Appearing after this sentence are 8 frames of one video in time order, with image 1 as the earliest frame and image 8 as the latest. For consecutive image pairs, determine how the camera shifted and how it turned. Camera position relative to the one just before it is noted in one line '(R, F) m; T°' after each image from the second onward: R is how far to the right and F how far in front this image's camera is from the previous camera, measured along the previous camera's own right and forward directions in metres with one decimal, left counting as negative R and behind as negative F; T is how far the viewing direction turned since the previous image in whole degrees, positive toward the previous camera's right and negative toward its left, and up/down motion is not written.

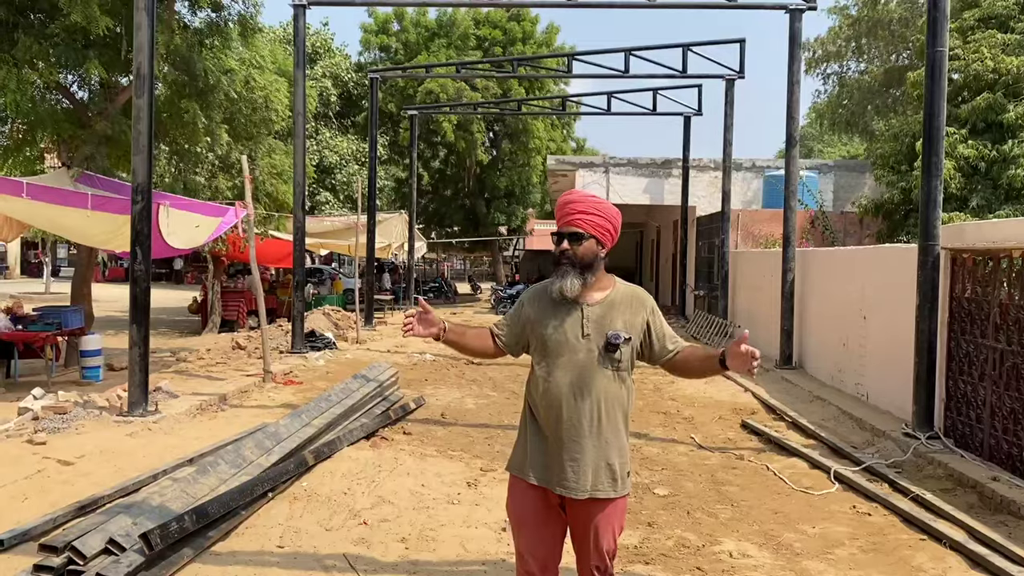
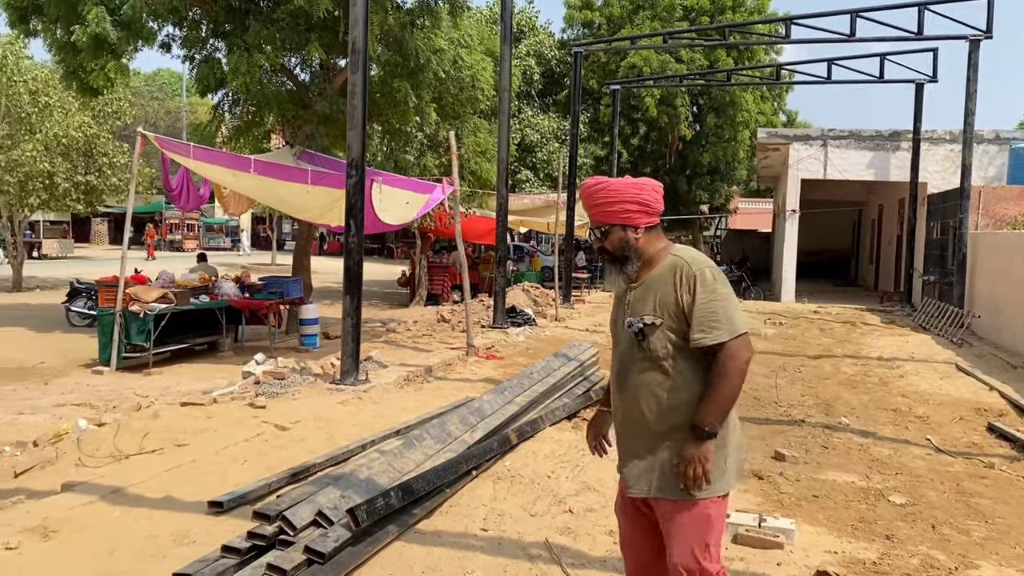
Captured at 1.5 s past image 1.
(-0.2, +0.4) m; -13°
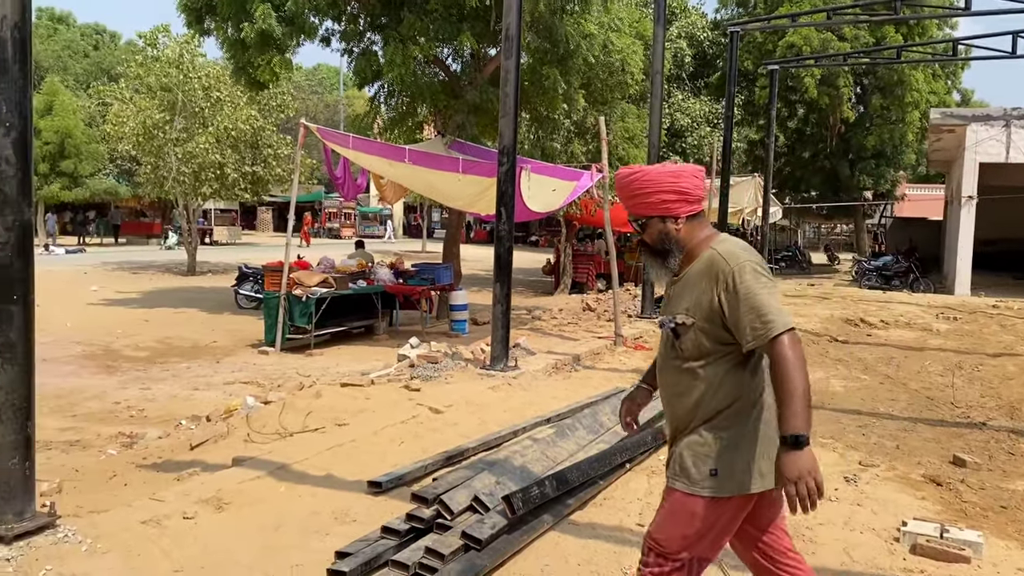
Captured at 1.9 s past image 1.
(-0.1, +0.1) m; -9°
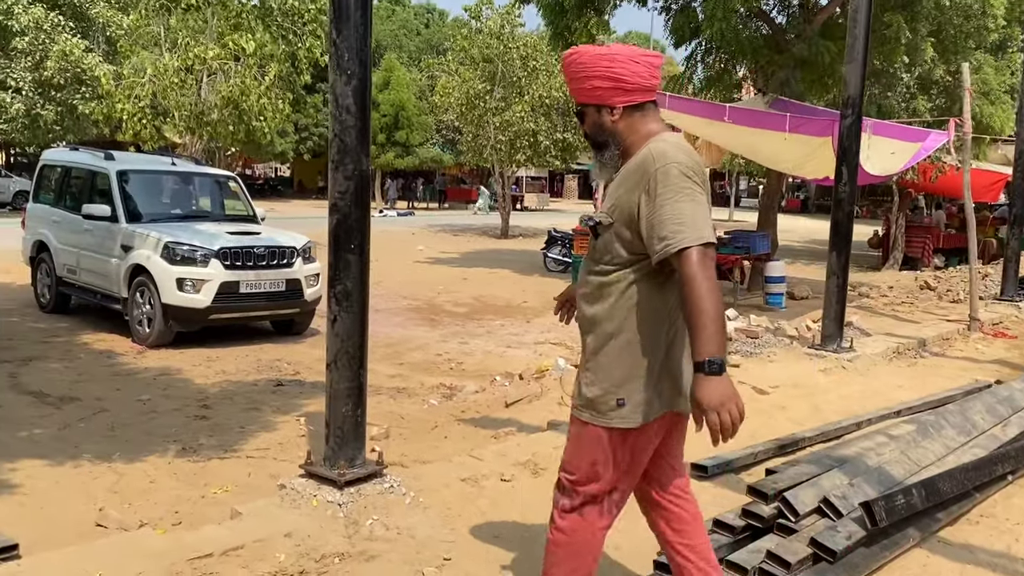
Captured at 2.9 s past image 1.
(-0.2, +0.4) m; -19°
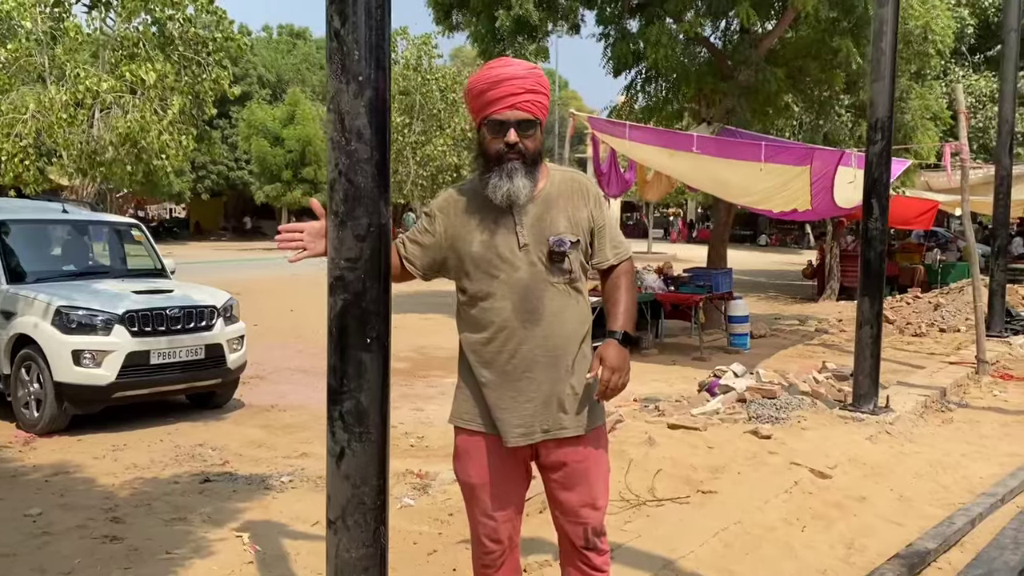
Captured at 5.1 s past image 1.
(-0.5, +1.2) m; +6°
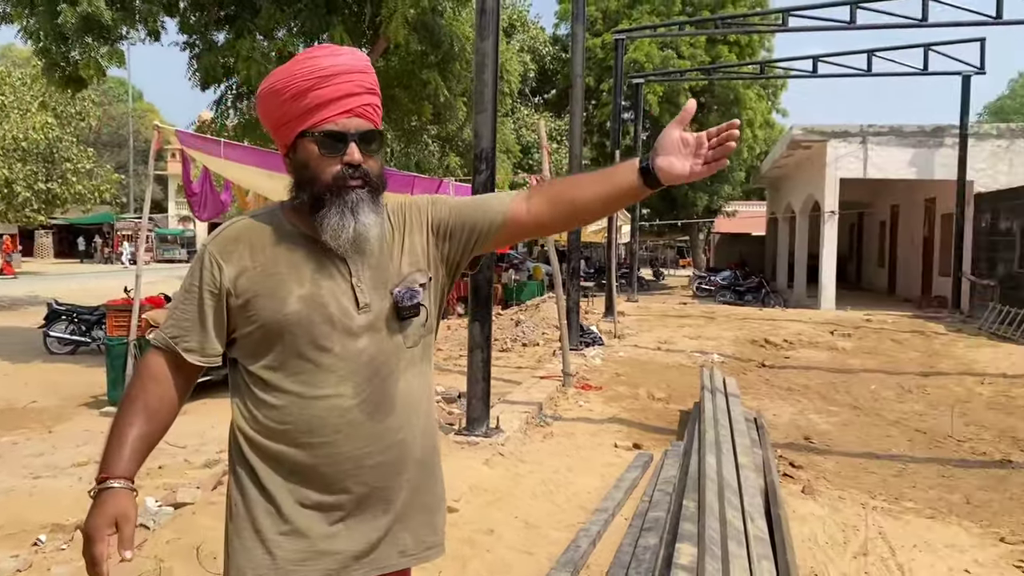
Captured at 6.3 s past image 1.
(-0.1, +0.4) m; +26°
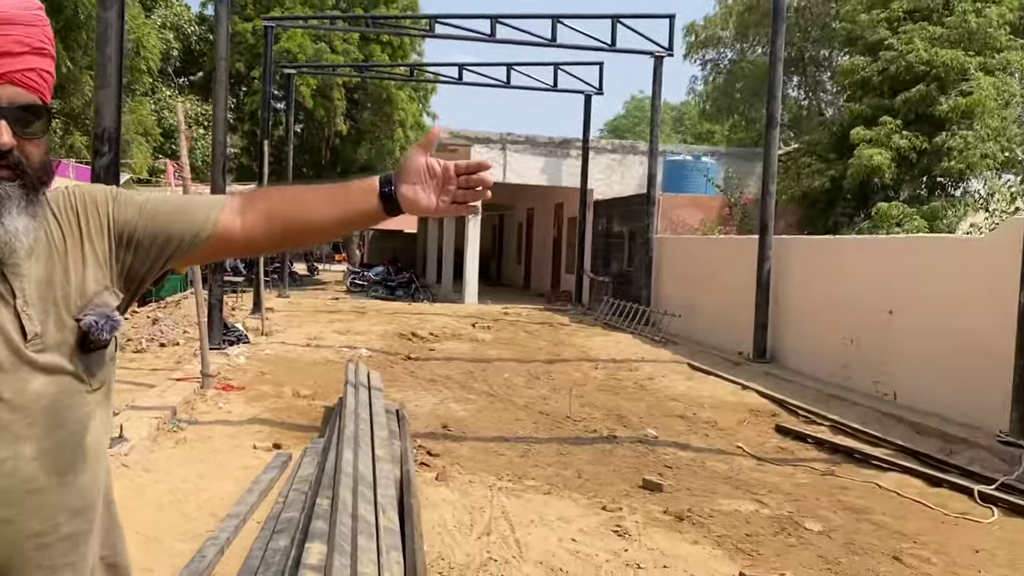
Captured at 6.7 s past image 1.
(+0.1, 0.0) m; +22°
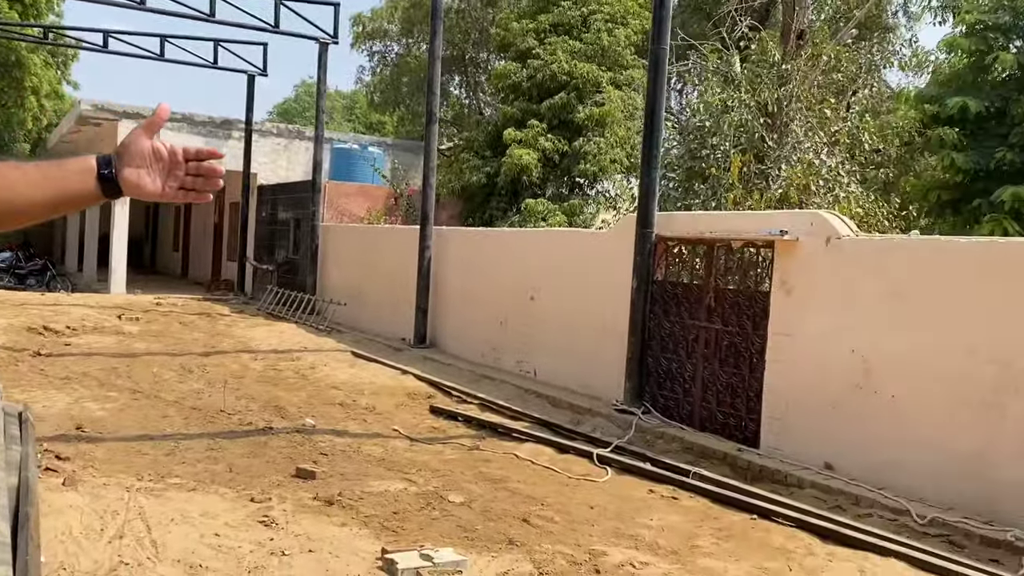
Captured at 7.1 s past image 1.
(+0.1, -0.1) m; +21°
